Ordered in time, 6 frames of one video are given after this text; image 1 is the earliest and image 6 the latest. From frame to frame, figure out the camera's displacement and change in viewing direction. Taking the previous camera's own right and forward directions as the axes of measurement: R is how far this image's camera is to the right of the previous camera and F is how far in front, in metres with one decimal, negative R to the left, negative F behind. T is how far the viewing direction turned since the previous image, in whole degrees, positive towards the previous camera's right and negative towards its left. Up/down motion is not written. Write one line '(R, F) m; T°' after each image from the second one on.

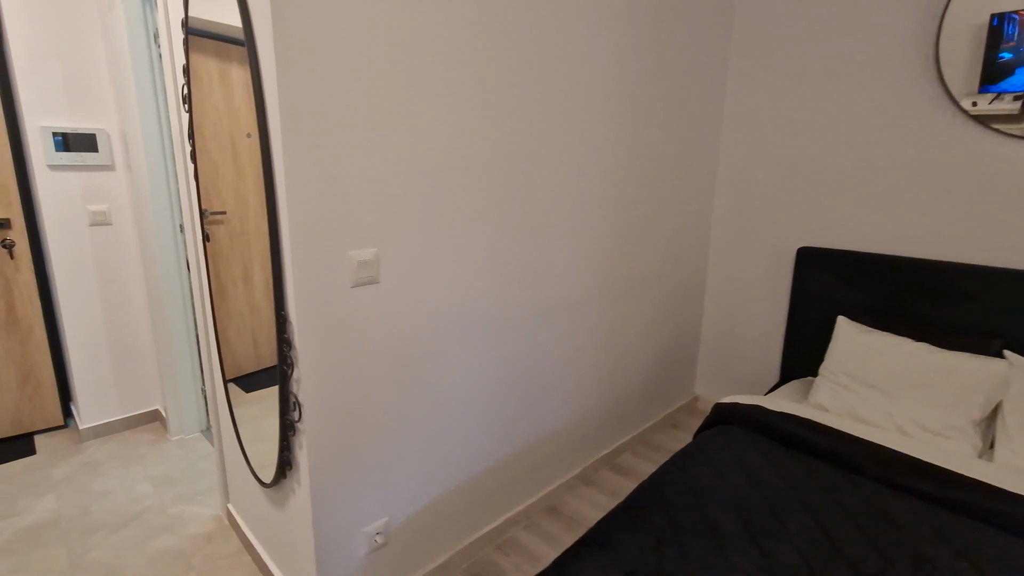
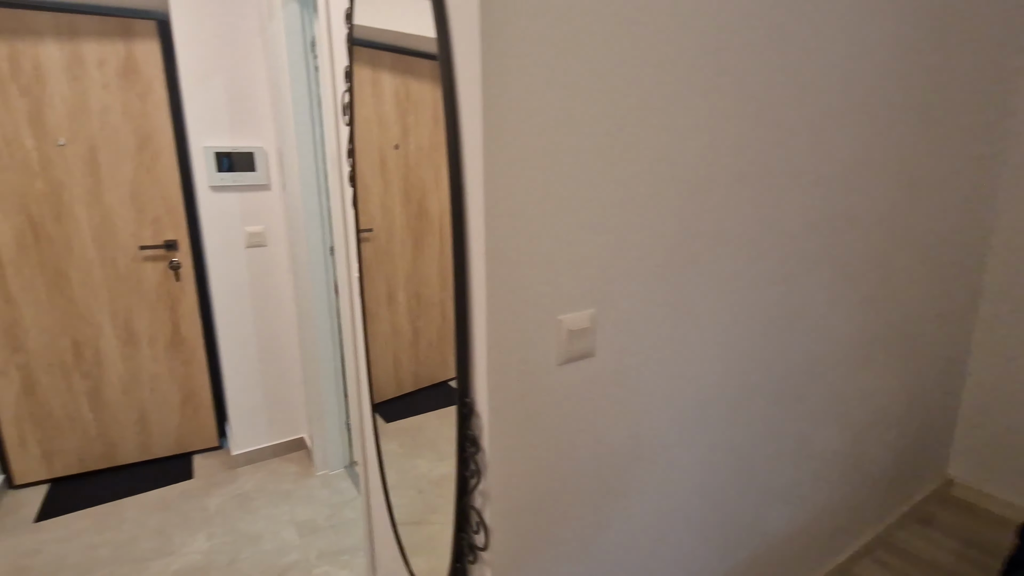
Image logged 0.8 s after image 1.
(-0.3, +0.4) m; -12°
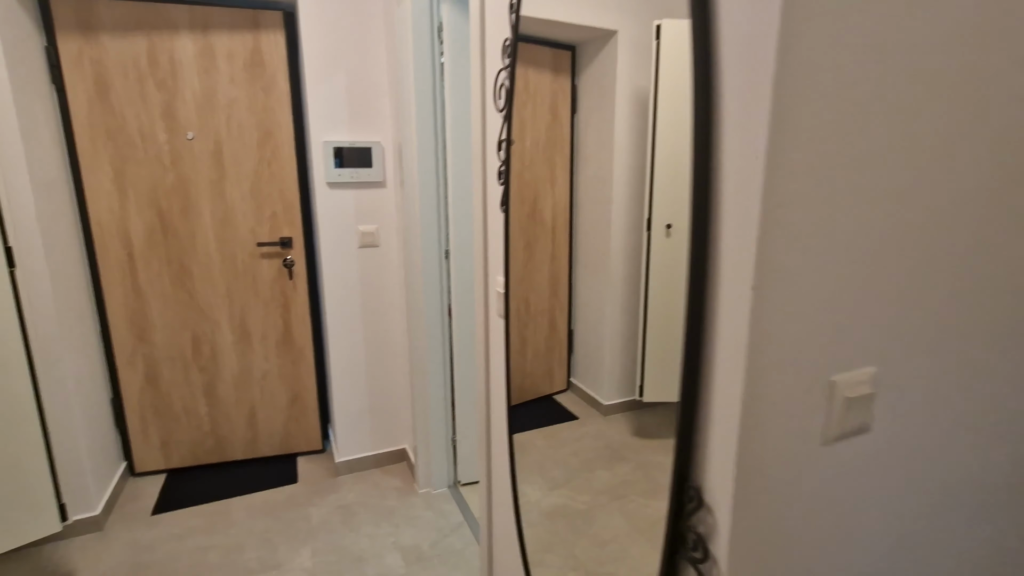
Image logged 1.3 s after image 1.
(-0.2, +0.2) m; -9°
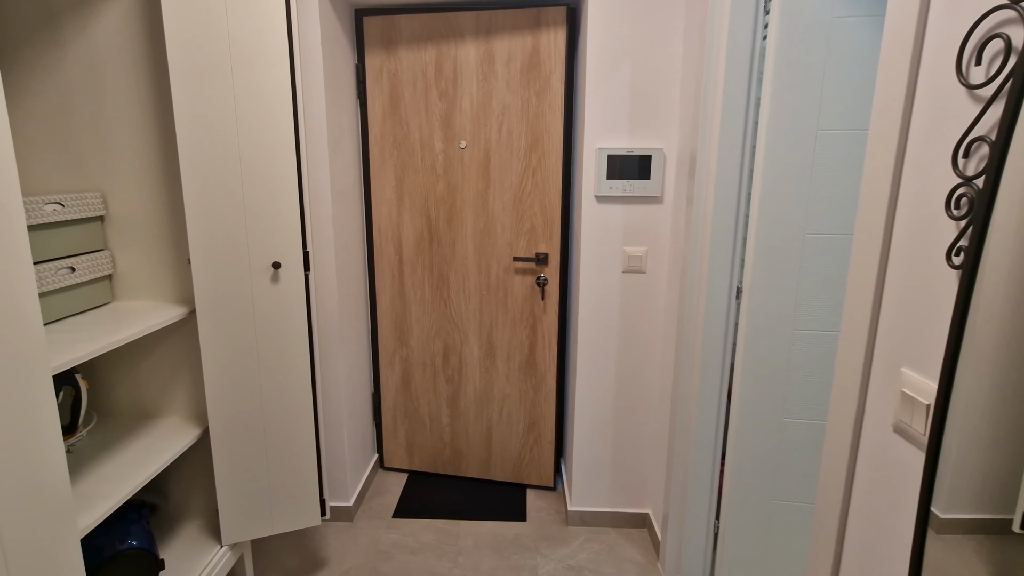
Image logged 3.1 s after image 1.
(-0.2, +0.3) m; -24°
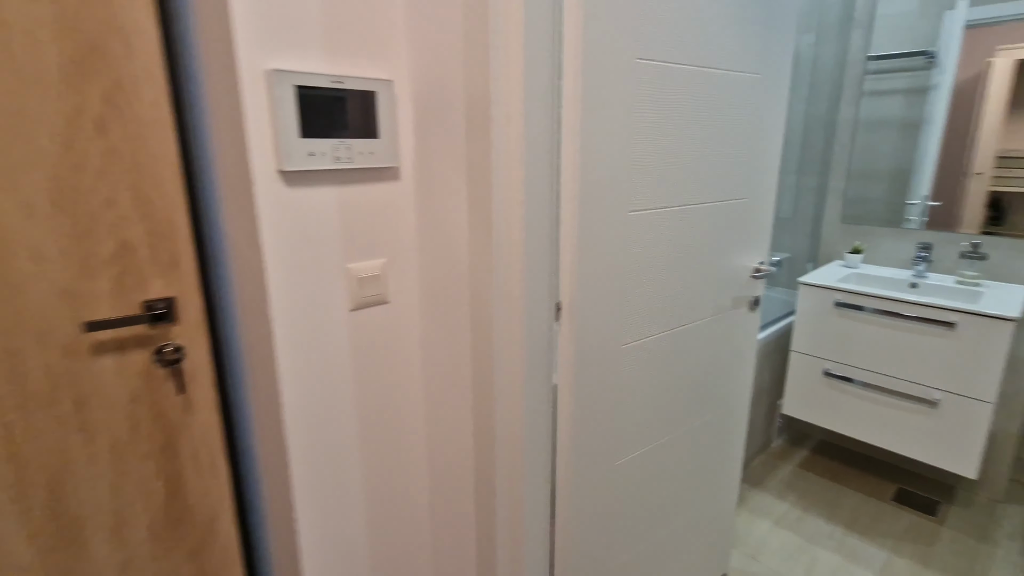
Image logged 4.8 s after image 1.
(-0.1, +0.9) m; +42°
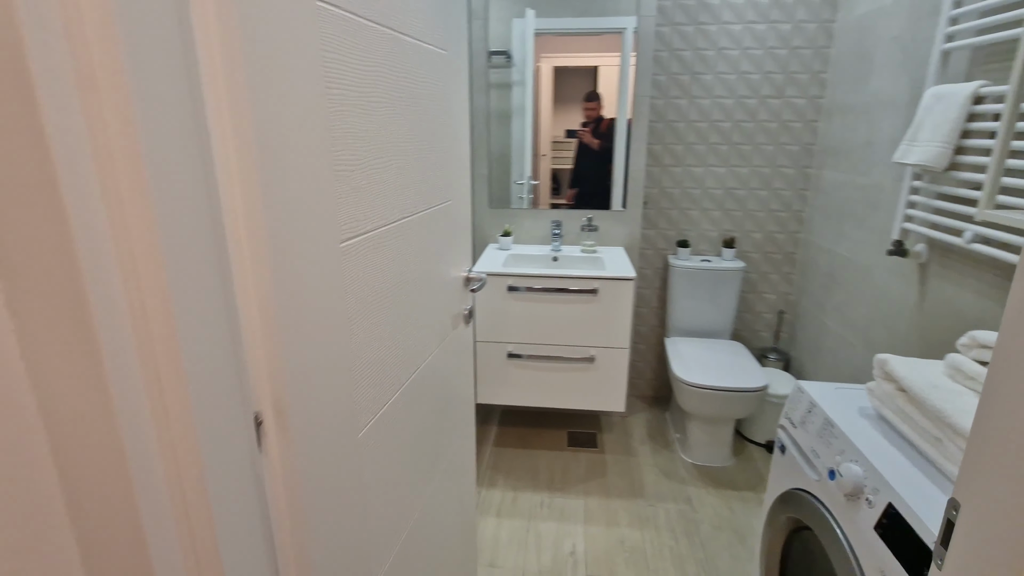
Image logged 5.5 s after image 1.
(0.0, +0.4) m; +39°
